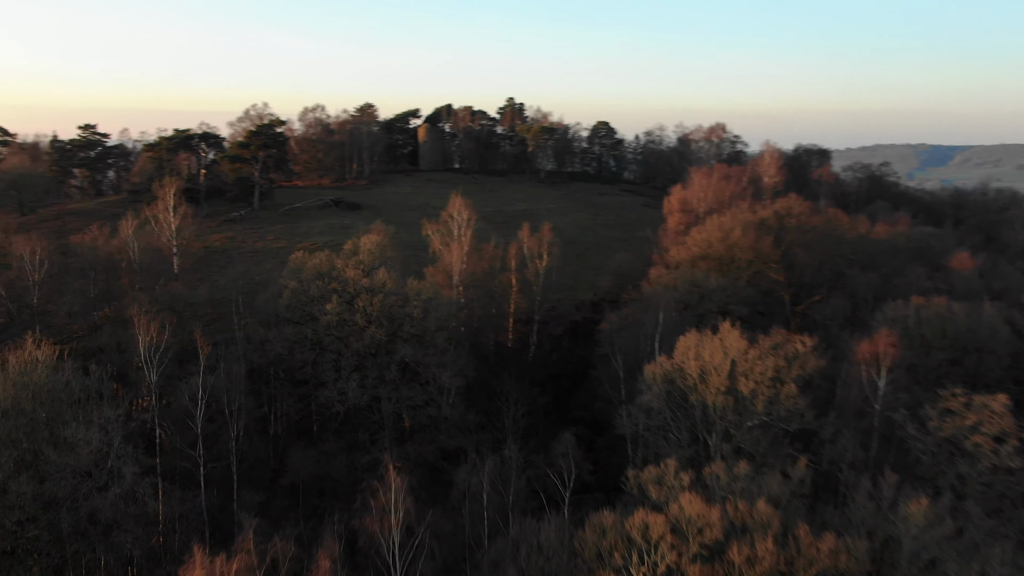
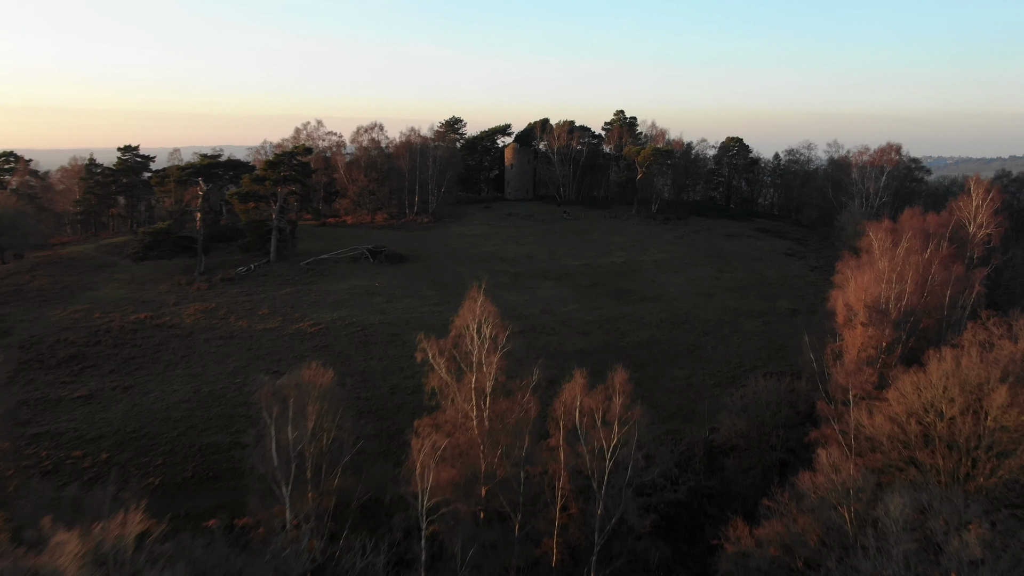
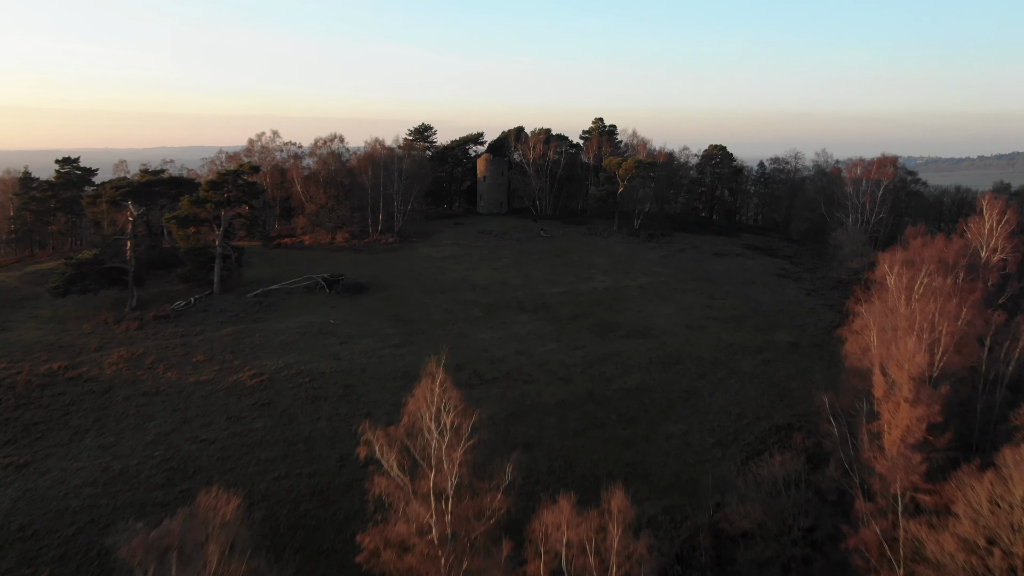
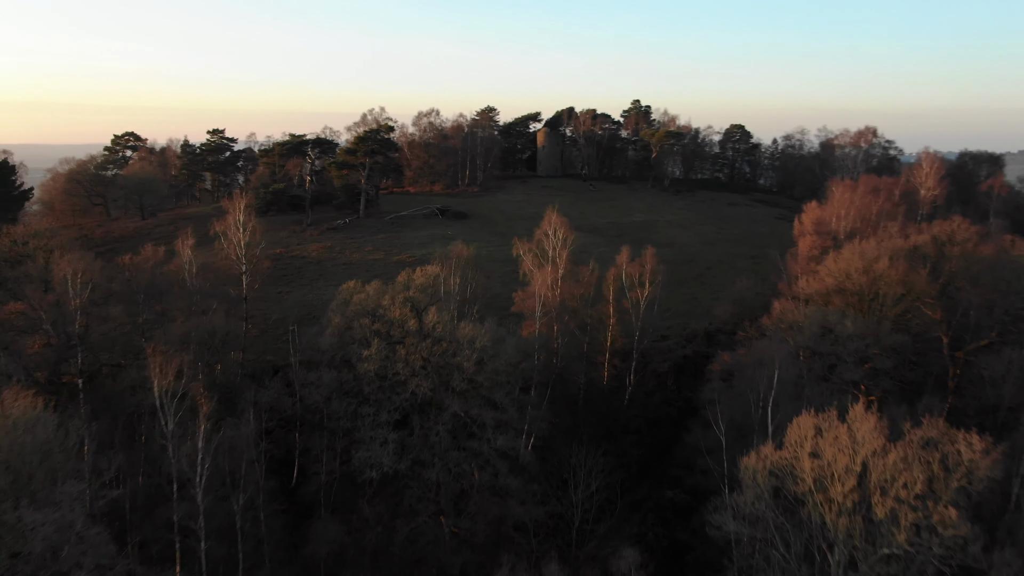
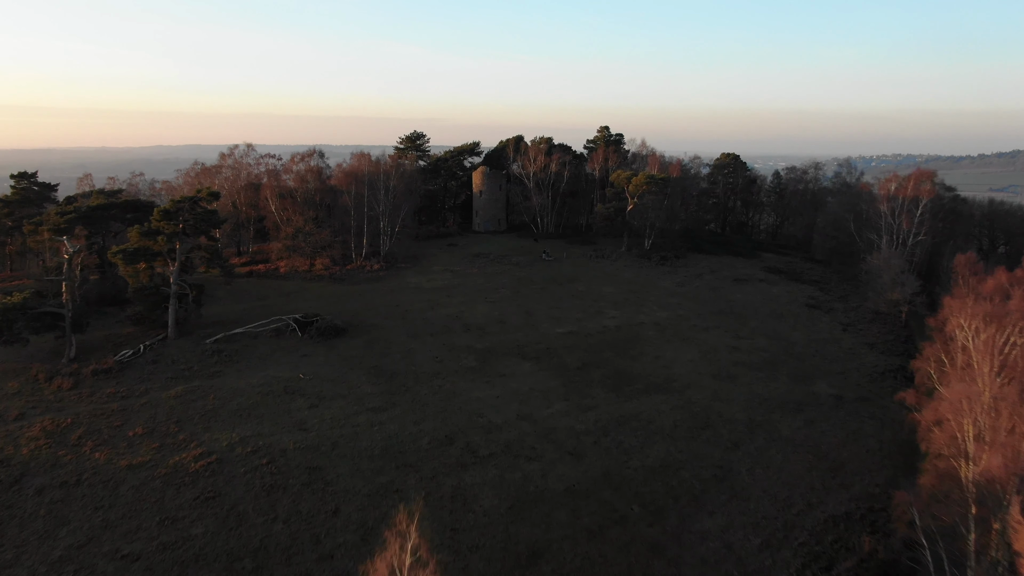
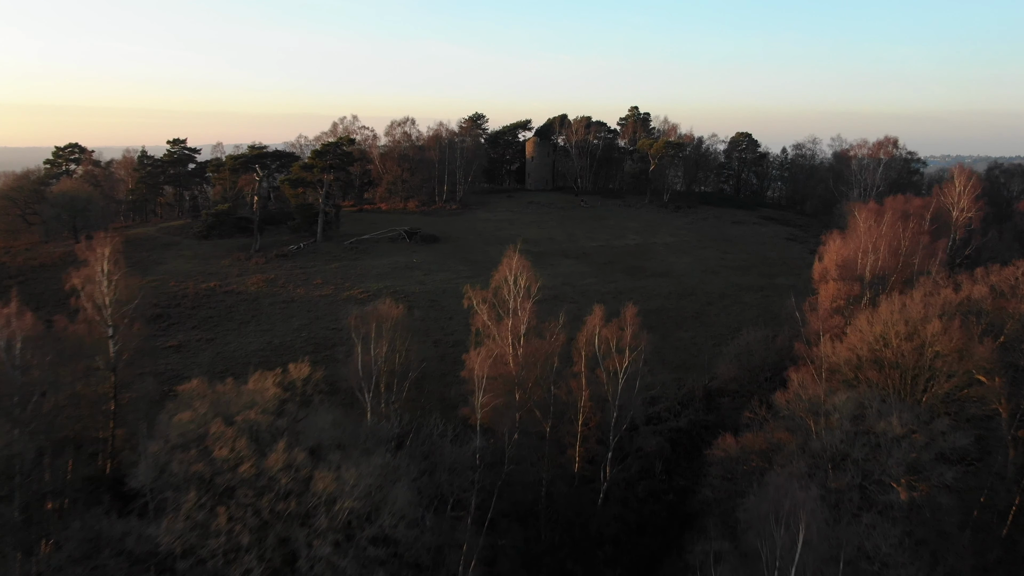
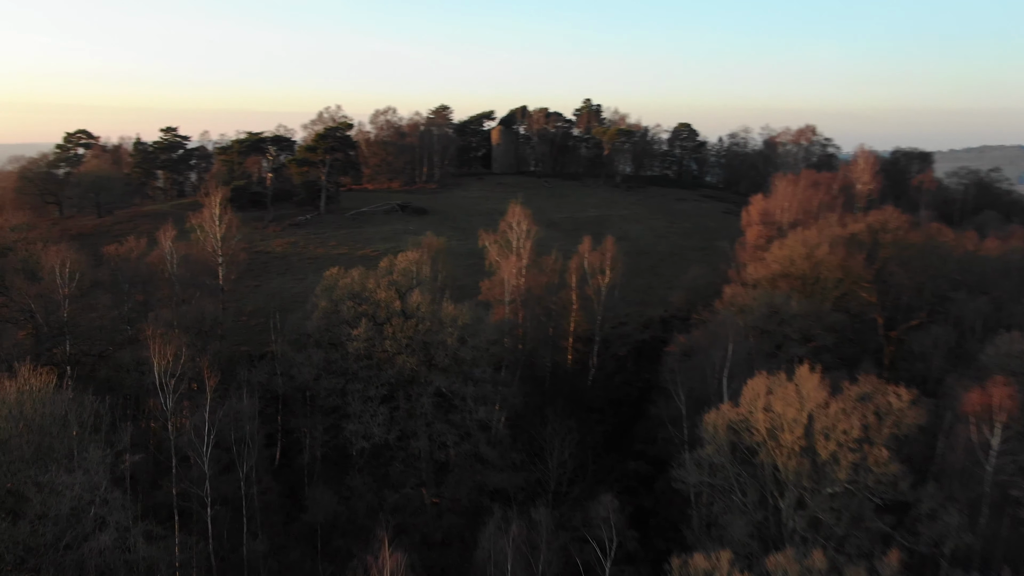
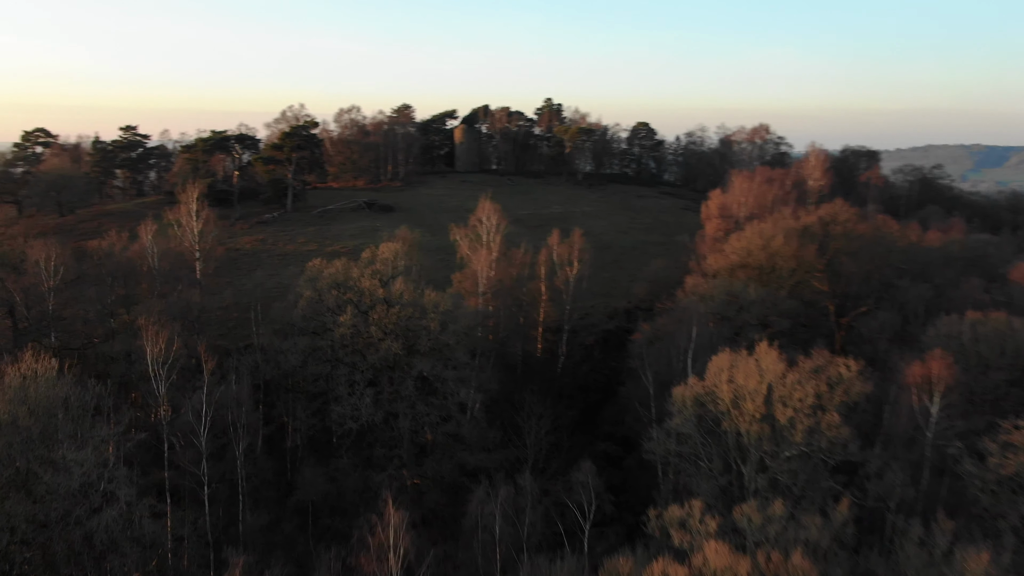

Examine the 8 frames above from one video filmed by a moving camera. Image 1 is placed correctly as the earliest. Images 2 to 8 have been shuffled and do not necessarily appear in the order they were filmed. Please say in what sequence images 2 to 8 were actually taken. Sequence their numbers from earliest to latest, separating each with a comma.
8, 7, 4, 6, 2, 3, 5
